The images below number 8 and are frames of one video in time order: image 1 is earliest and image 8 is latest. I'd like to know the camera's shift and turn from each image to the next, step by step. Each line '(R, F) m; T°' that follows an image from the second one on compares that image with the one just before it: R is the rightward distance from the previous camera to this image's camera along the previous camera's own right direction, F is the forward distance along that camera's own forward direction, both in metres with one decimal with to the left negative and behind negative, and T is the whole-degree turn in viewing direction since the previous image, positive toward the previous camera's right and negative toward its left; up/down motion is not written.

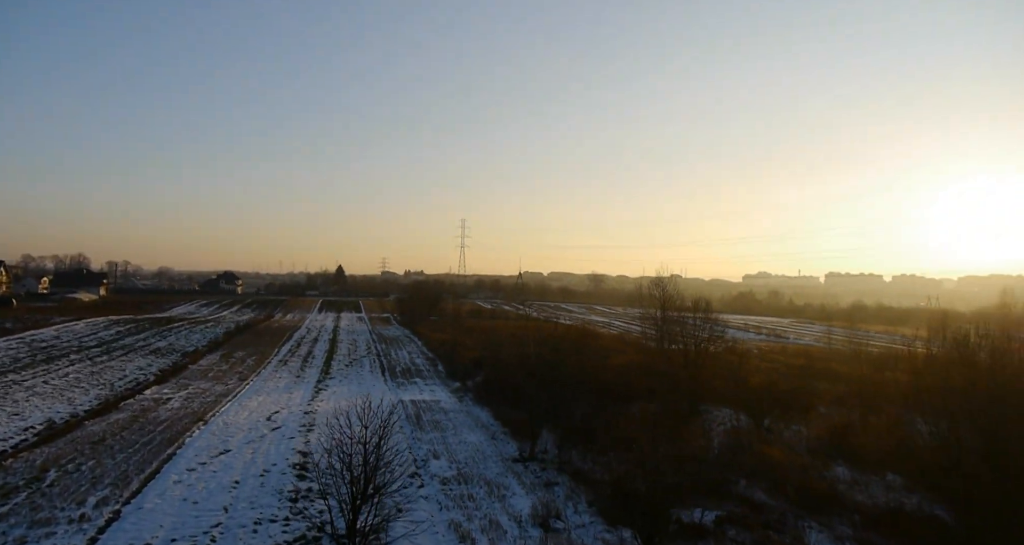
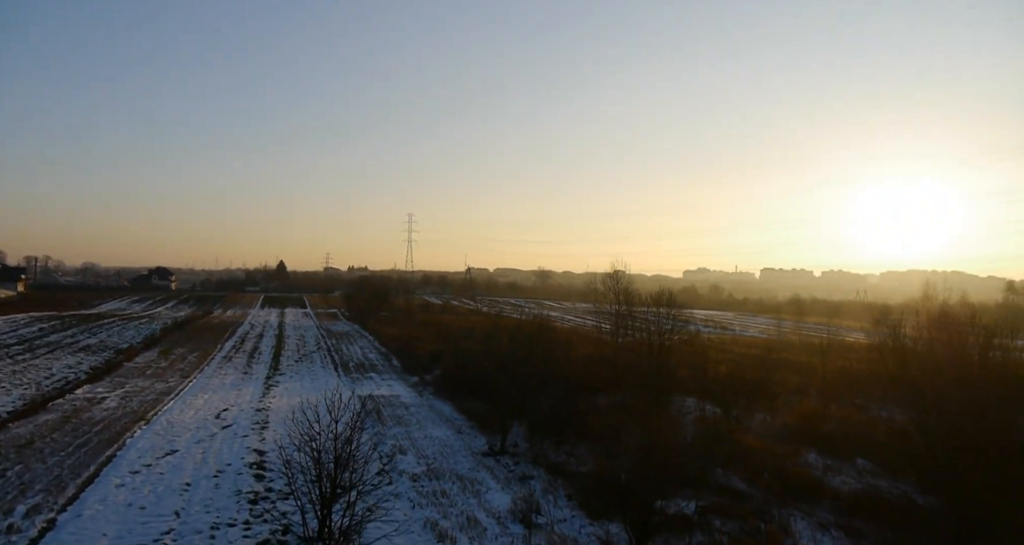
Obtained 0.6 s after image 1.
(-0.9, +0.9) m; +5°
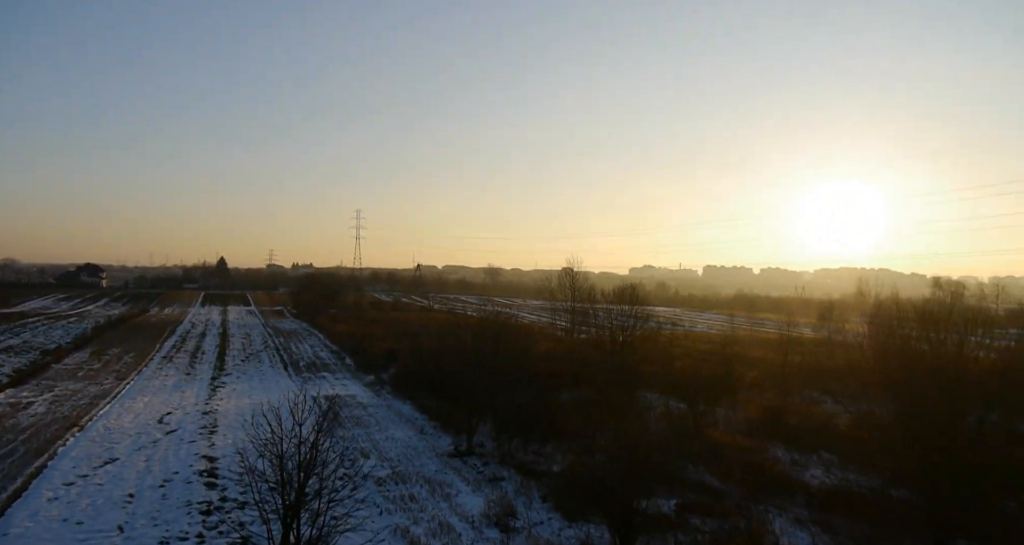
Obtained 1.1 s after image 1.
(-0.6, +0.8) m; +5°
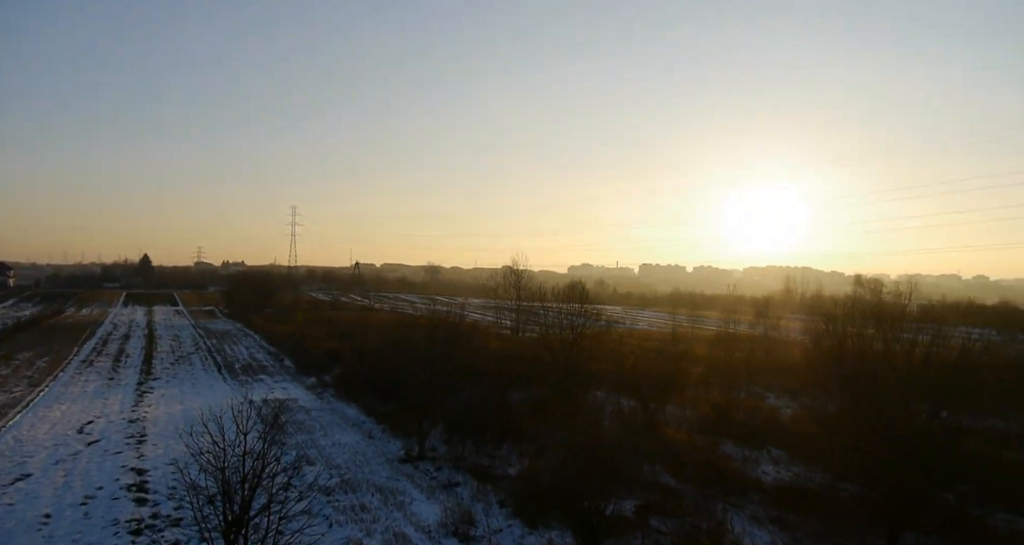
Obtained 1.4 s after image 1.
(-0.5, +0.6) m; +5°
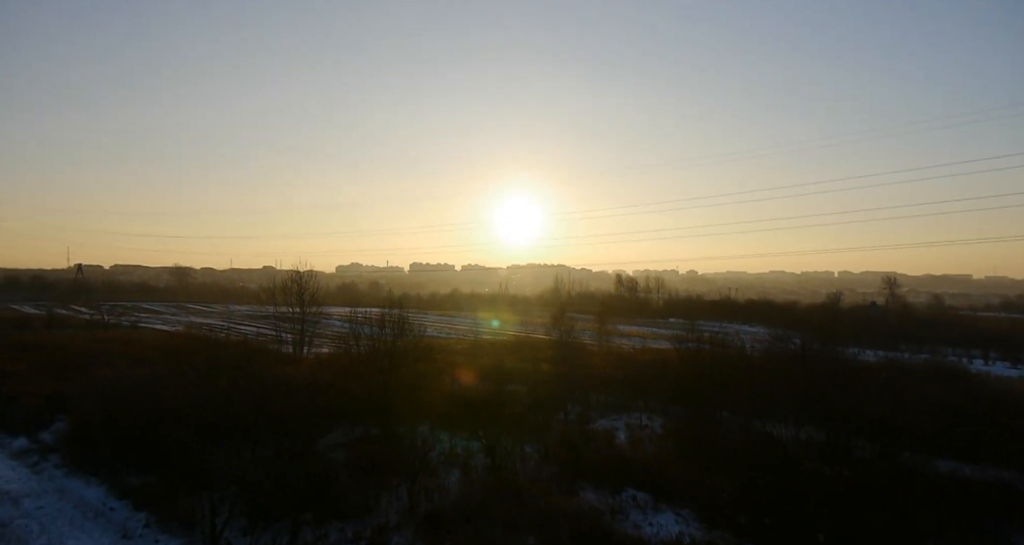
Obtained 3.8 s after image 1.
(+0.7, -1.0) m; -8°
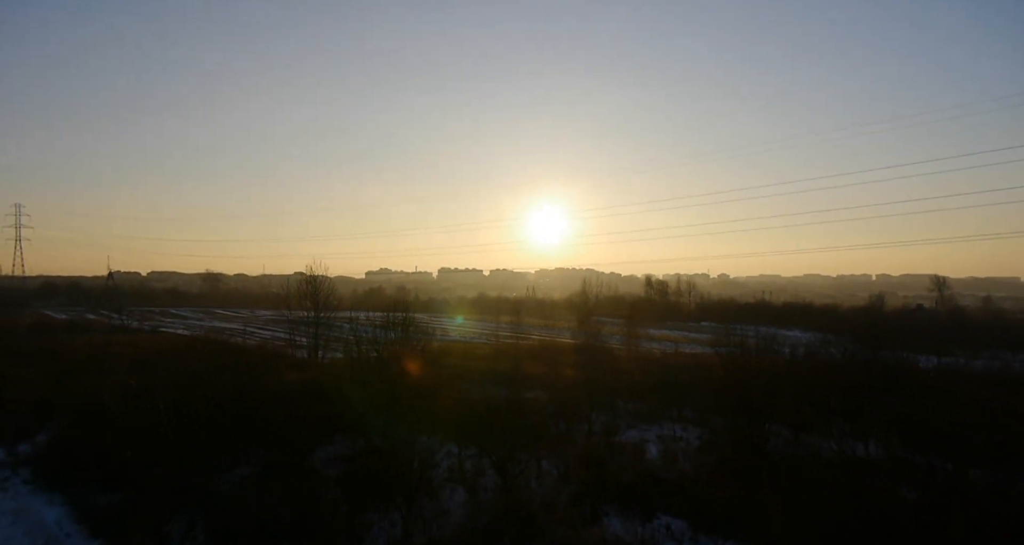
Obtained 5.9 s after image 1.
(+0.3, +1.9) m; -3°
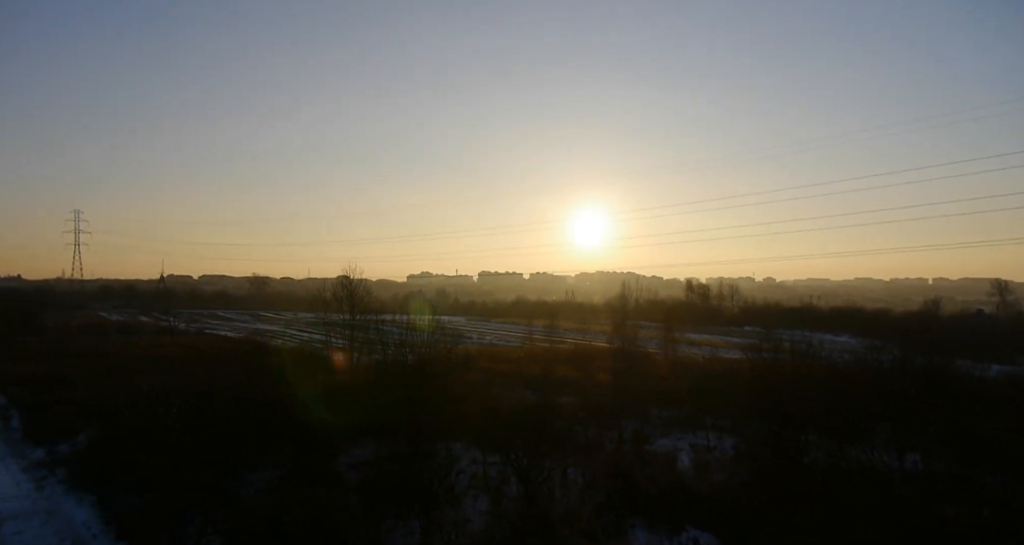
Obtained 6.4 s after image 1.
(+0.3, +0.3) m; -4°
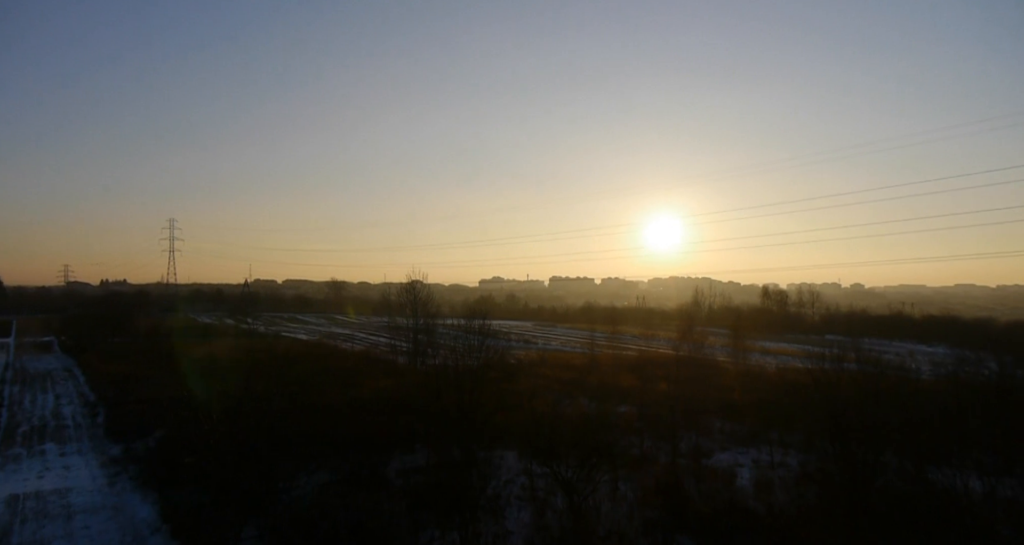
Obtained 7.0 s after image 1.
(+0.5, +0.3) m; -6°
